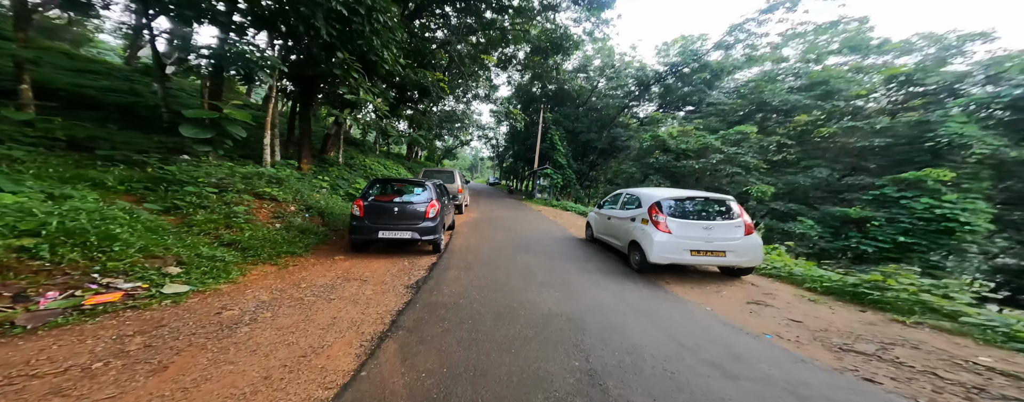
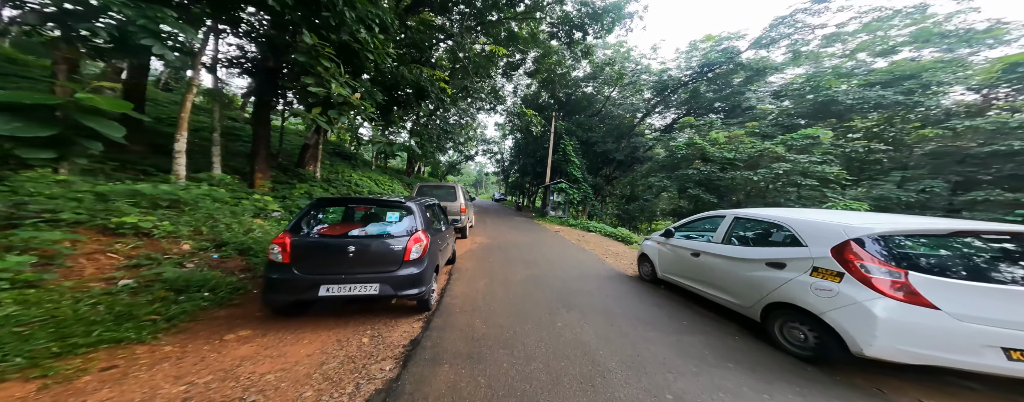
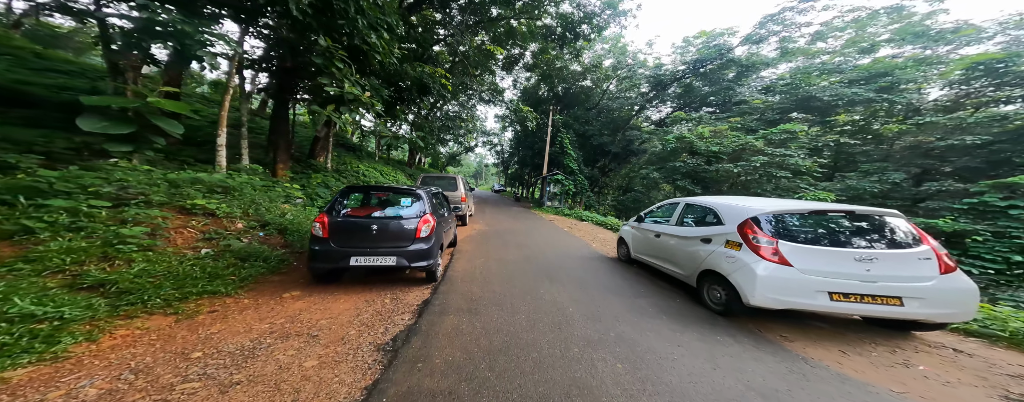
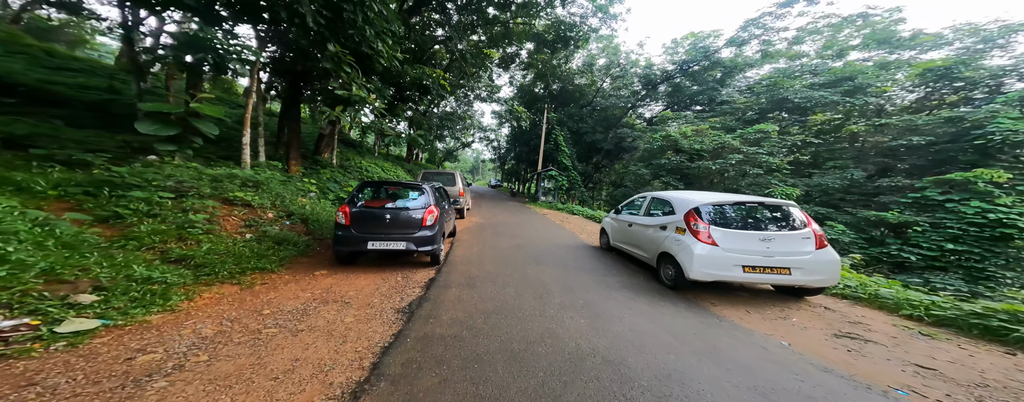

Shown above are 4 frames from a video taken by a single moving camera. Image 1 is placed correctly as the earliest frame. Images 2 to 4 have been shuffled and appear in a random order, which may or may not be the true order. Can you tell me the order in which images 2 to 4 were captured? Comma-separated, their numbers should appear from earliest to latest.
4, 3, 2
